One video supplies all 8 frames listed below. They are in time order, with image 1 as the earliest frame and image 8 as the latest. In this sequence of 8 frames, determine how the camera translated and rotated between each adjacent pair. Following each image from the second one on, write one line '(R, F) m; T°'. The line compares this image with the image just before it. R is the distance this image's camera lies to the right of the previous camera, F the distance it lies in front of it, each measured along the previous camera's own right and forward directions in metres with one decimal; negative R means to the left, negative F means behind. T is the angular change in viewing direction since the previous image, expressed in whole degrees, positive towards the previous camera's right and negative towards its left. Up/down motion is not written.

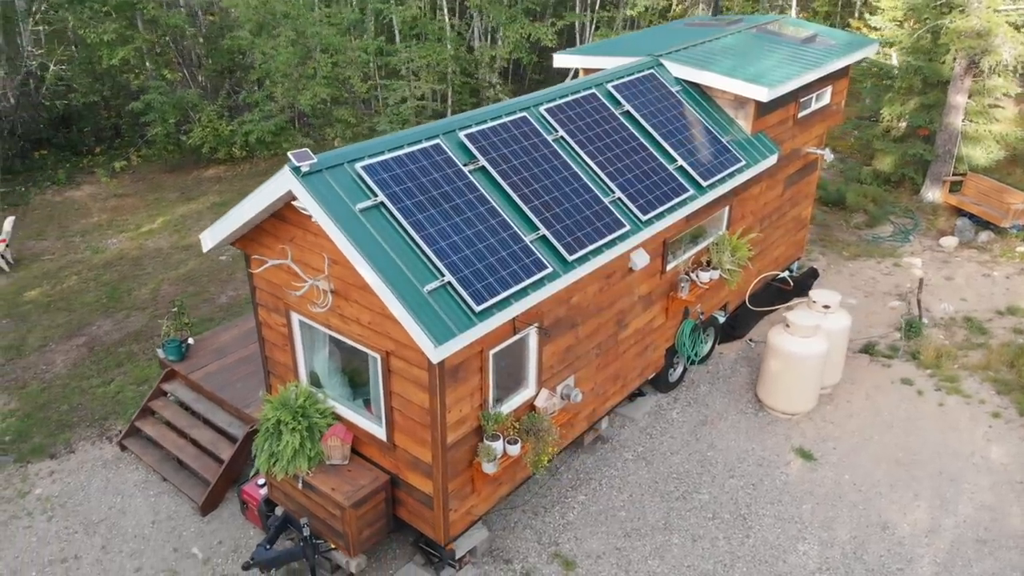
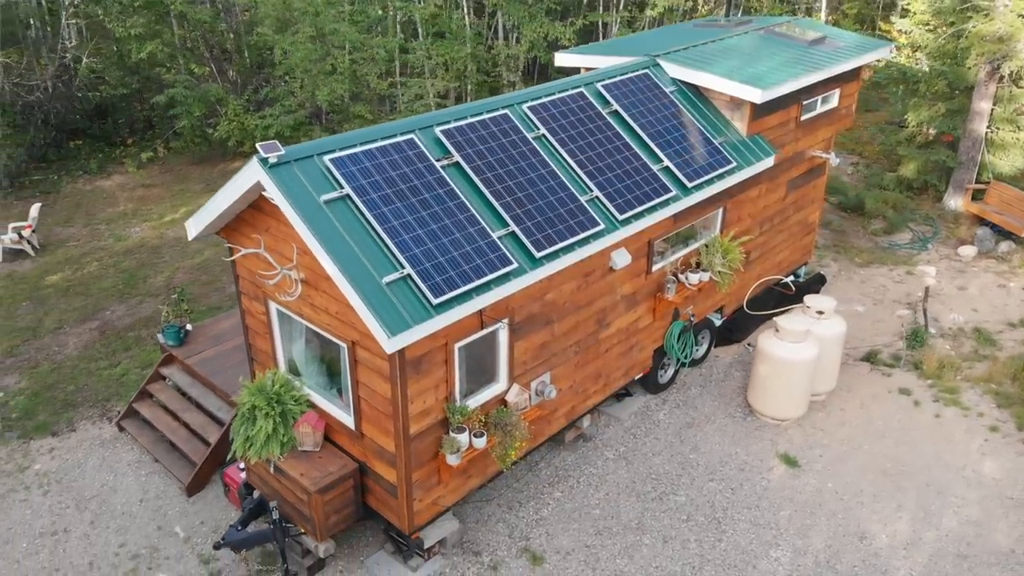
(+0.6, 0.0) m; -3°
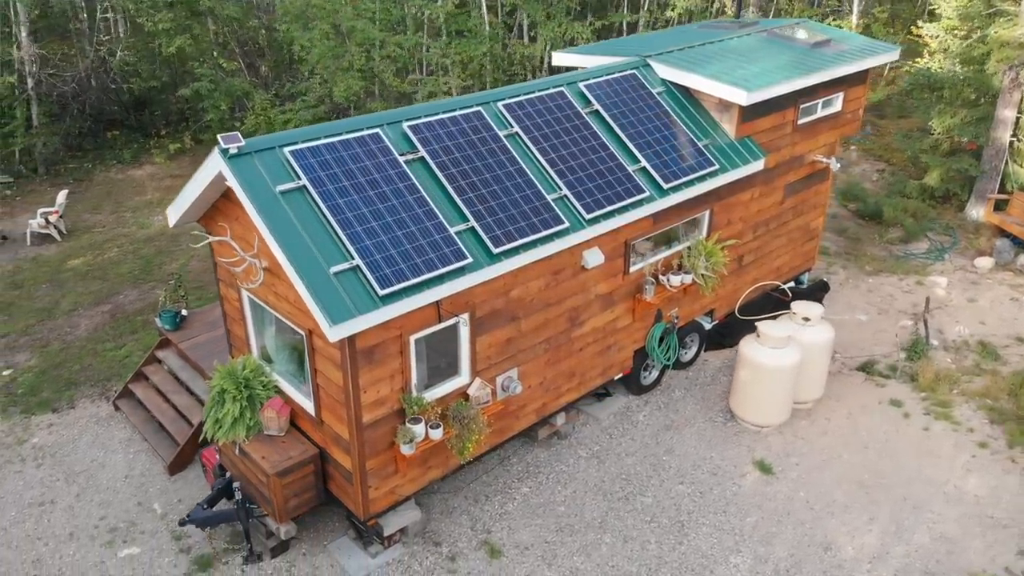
(+0.7, 0.0) m; -3°
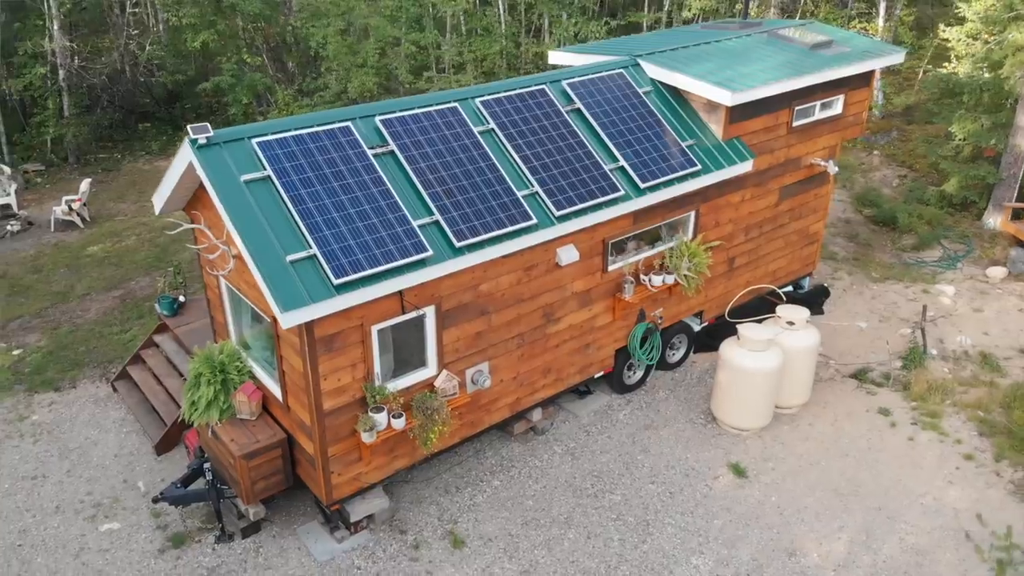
(+0.6, -0.1) m; -3°
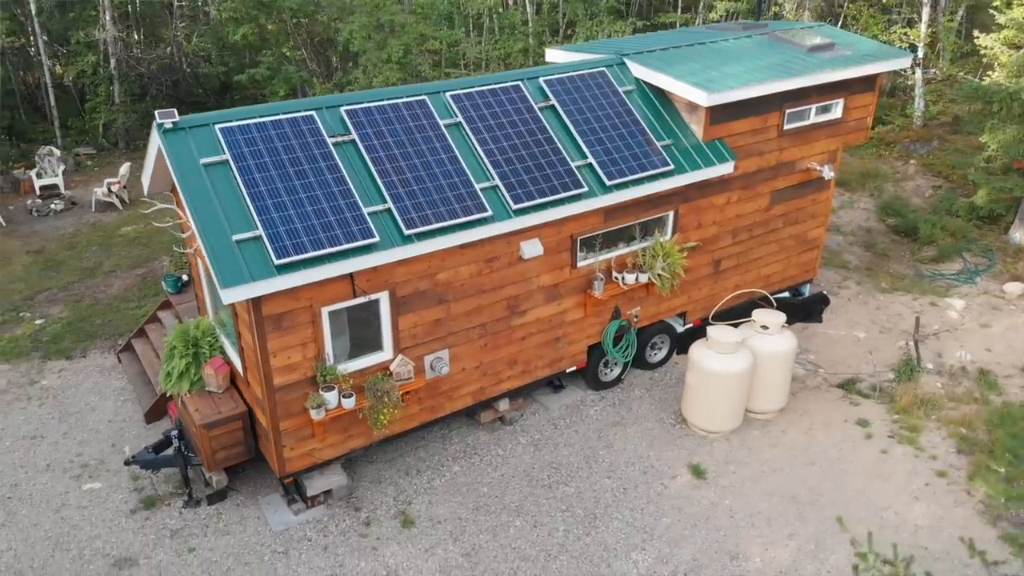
(+0.9, -0.1) m; -5°
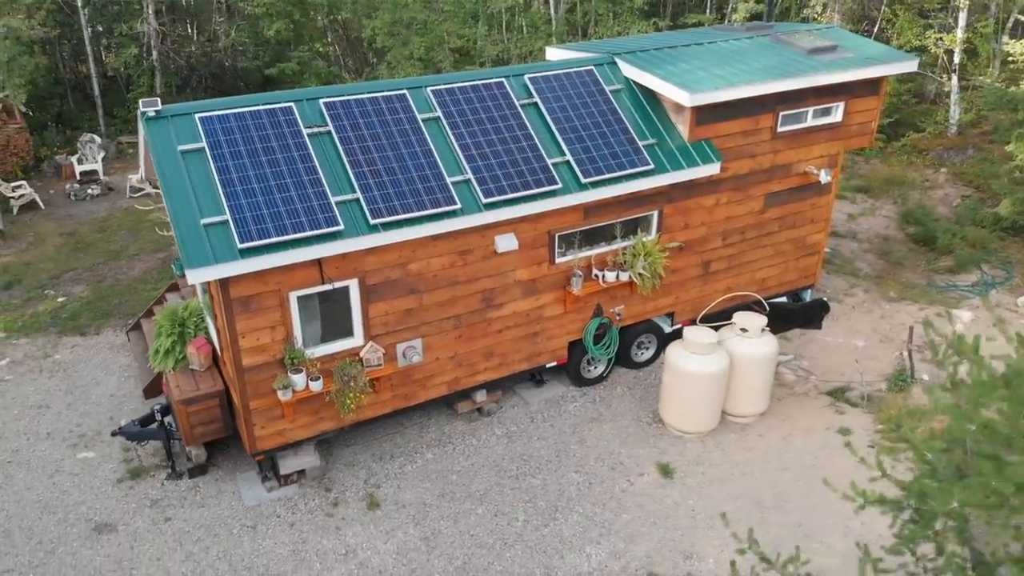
(+0.8, -0.1) m; -4°
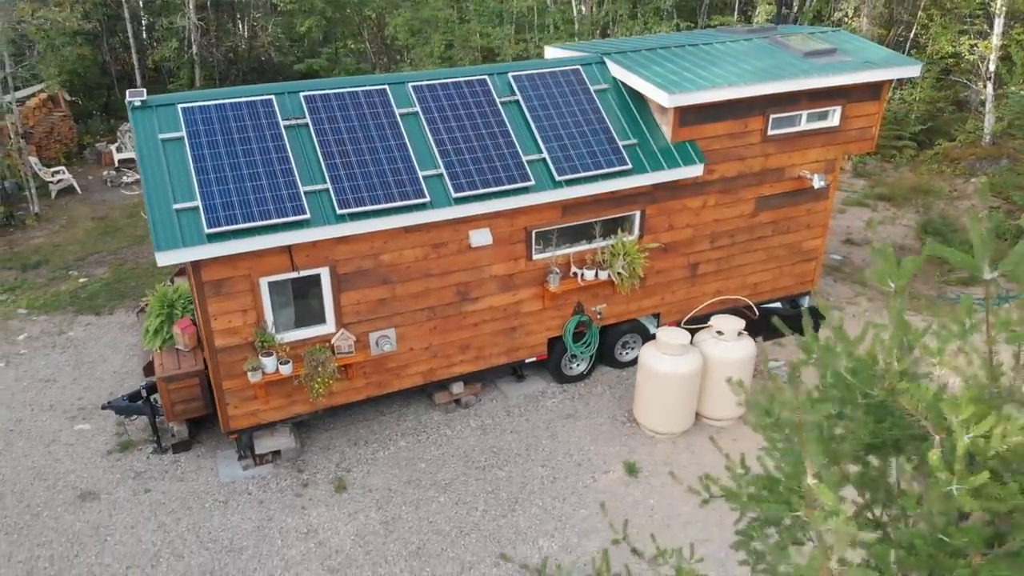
(+0.8, -0.1) m; -4°
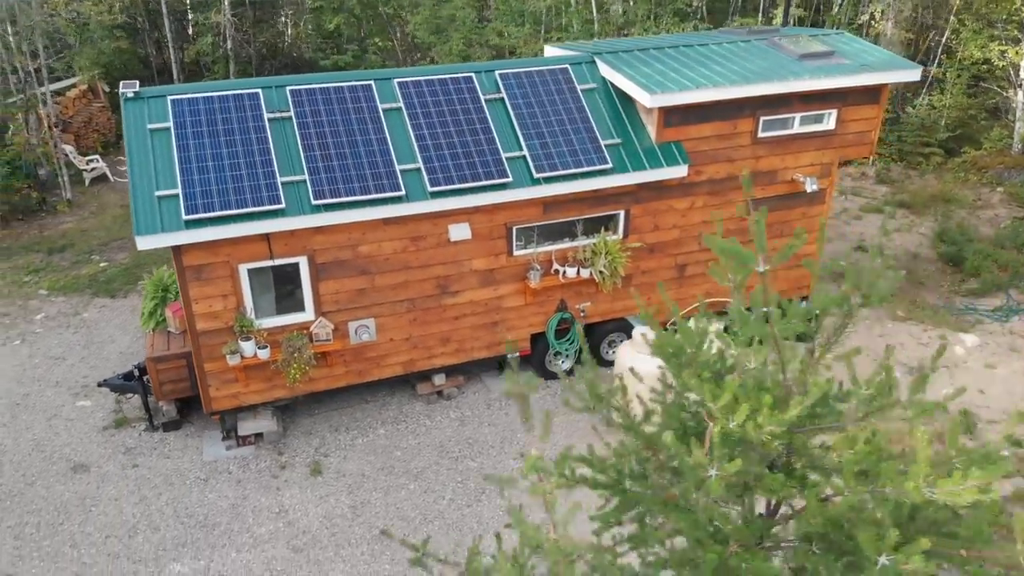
(+0.7, -0.1) m; -3°
